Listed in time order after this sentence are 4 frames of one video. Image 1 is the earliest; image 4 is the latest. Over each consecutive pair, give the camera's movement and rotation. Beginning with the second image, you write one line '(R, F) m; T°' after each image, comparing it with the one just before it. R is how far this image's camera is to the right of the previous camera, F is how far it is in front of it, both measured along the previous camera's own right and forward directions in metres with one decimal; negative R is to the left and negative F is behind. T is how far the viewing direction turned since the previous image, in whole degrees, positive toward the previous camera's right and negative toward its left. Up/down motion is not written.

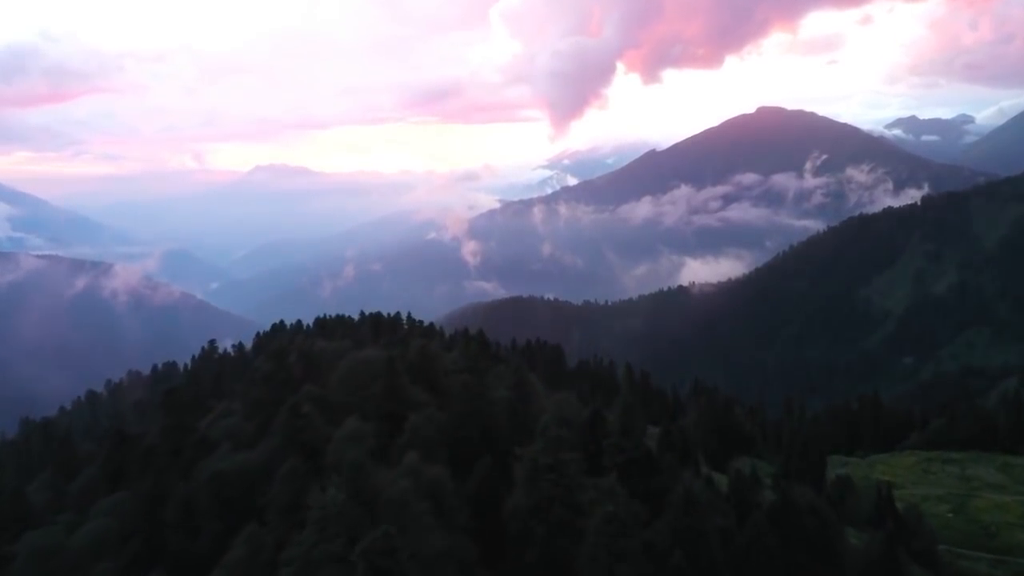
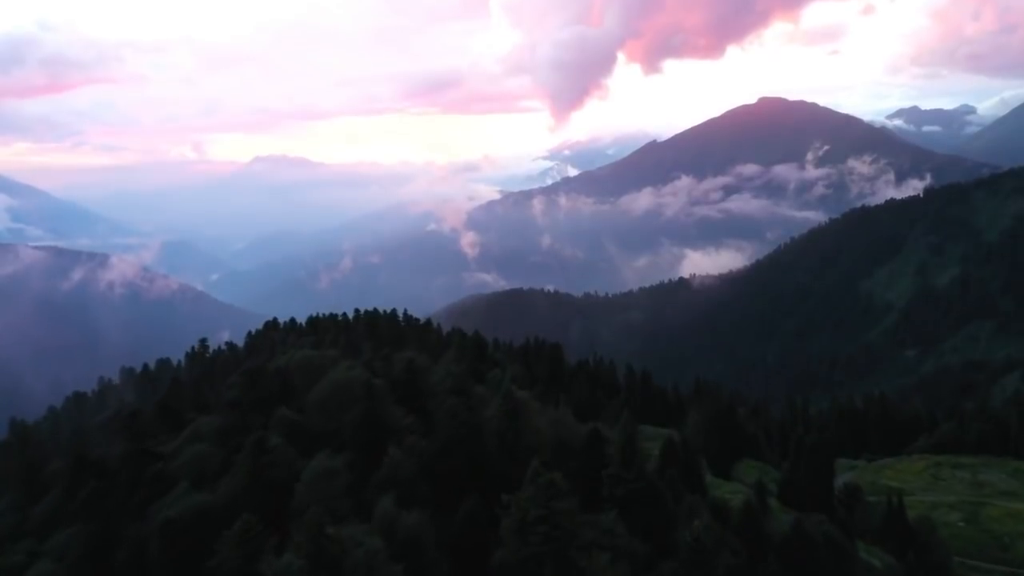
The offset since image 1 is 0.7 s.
(+0.3, +2.0) m; 0°
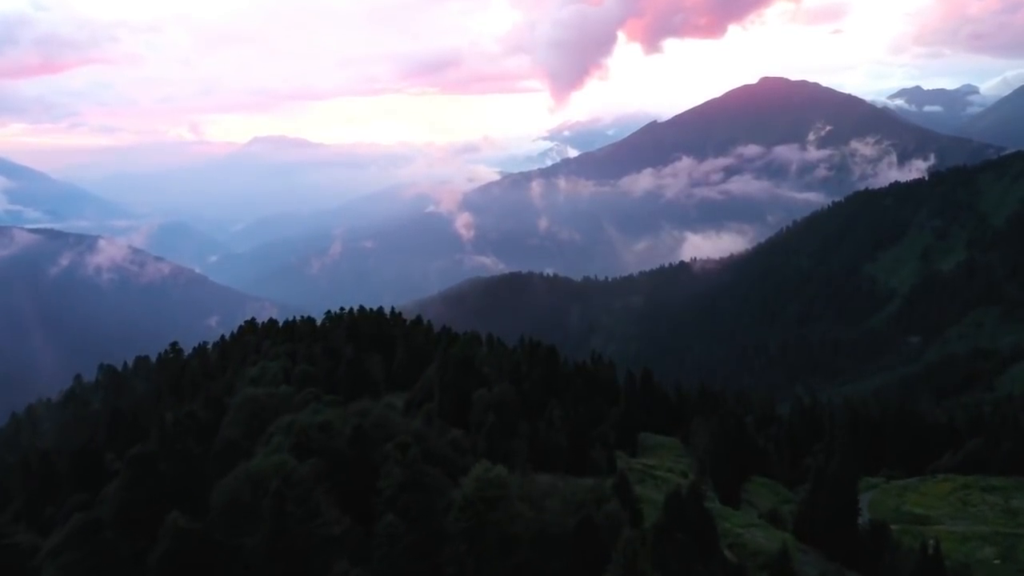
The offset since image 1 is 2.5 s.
(+0.7, +5.8) m; 0°
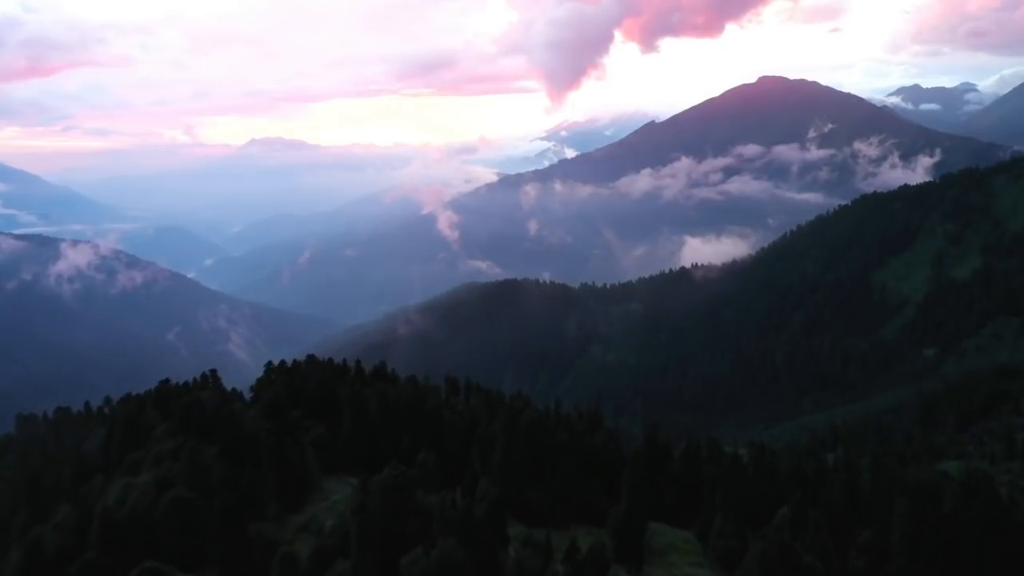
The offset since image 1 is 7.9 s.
(+2.1, +17.1) m; 0°
